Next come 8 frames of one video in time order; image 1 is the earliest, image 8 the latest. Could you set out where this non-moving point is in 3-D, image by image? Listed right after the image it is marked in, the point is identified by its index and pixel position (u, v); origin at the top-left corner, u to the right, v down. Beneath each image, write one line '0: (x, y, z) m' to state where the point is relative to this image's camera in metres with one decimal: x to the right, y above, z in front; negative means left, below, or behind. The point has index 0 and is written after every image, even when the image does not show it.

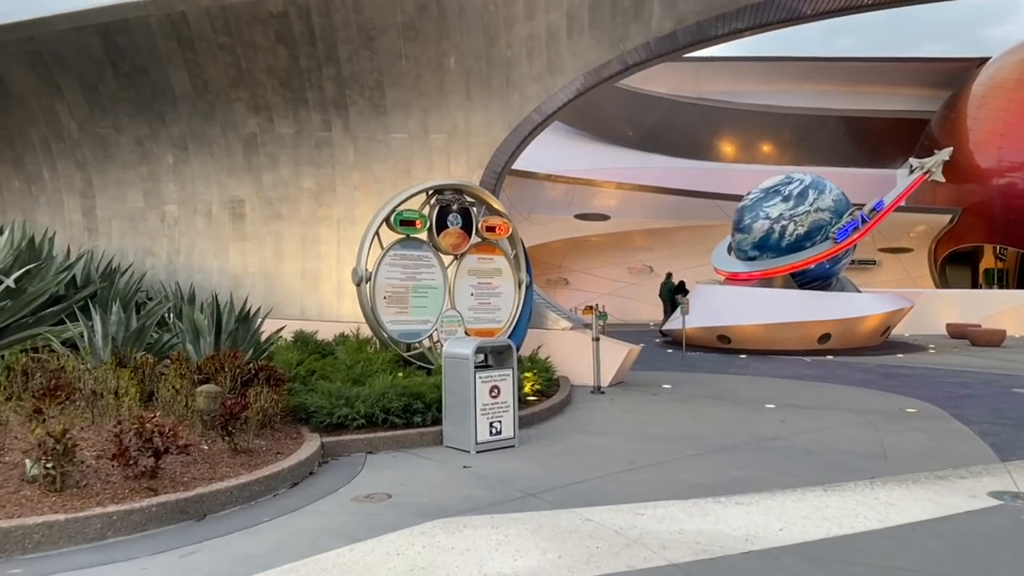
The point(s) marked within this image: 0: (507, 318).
0: (-0.1, -0.4, +9.9) m
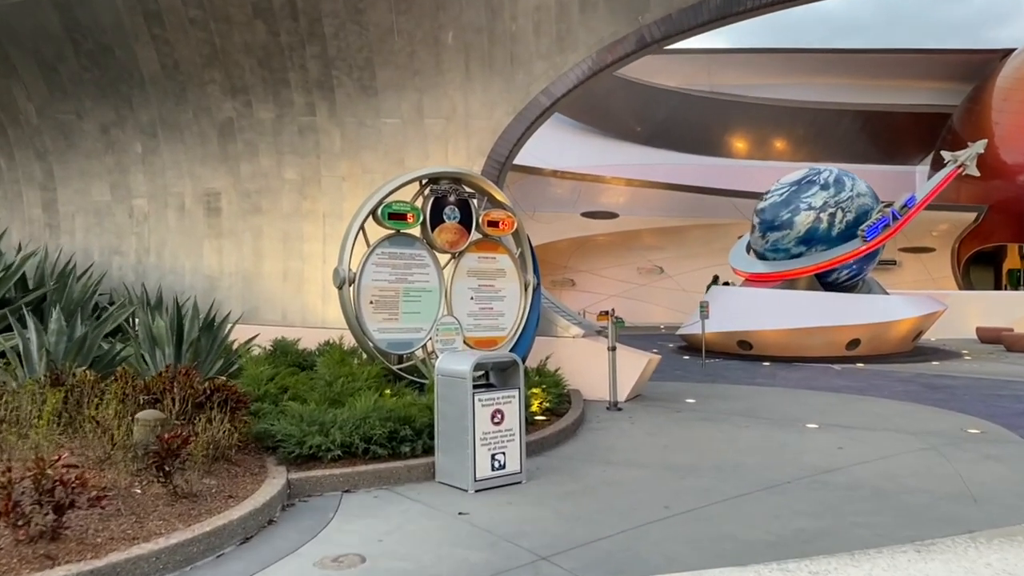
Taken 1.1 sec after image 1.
0: (0.0, -0.4, +8.7) m
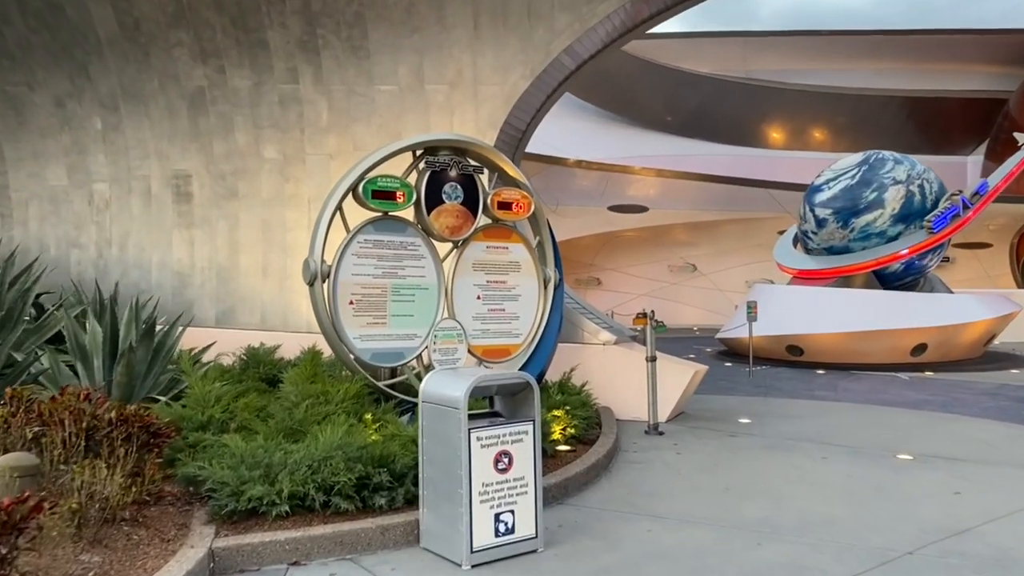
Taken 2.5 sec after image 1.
0: (+0.2, -0.4, +7.1) m
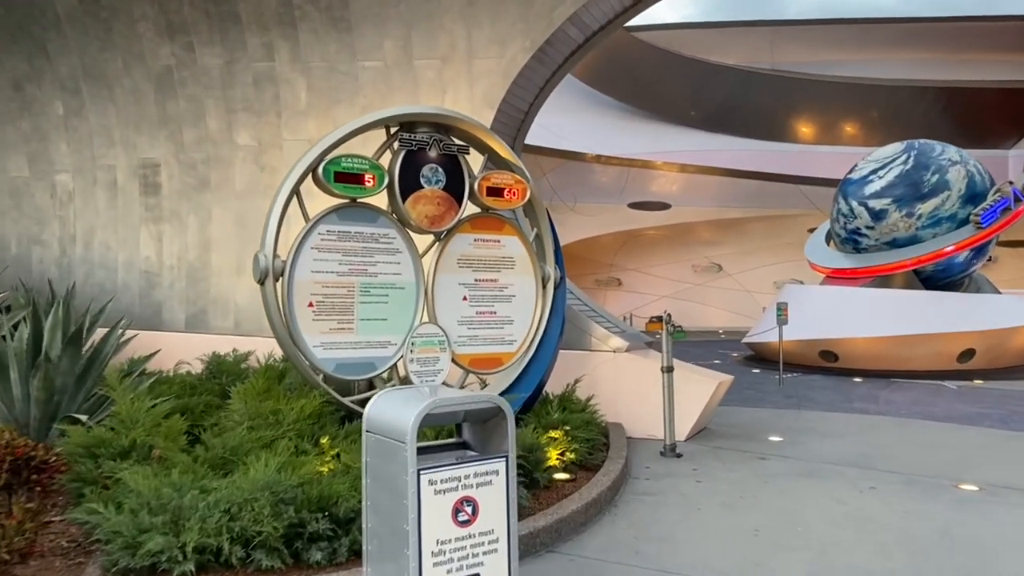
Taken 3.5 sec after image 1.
0: (+0.1, -0.4, +6.2) m
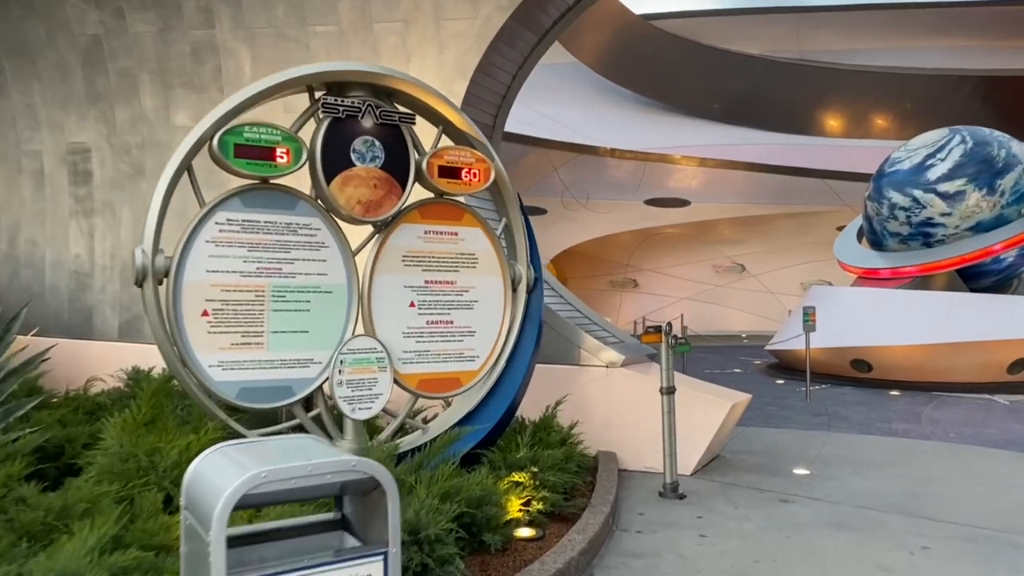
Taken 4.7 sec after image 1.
0: (-0.1, -0.4, +5.0) m
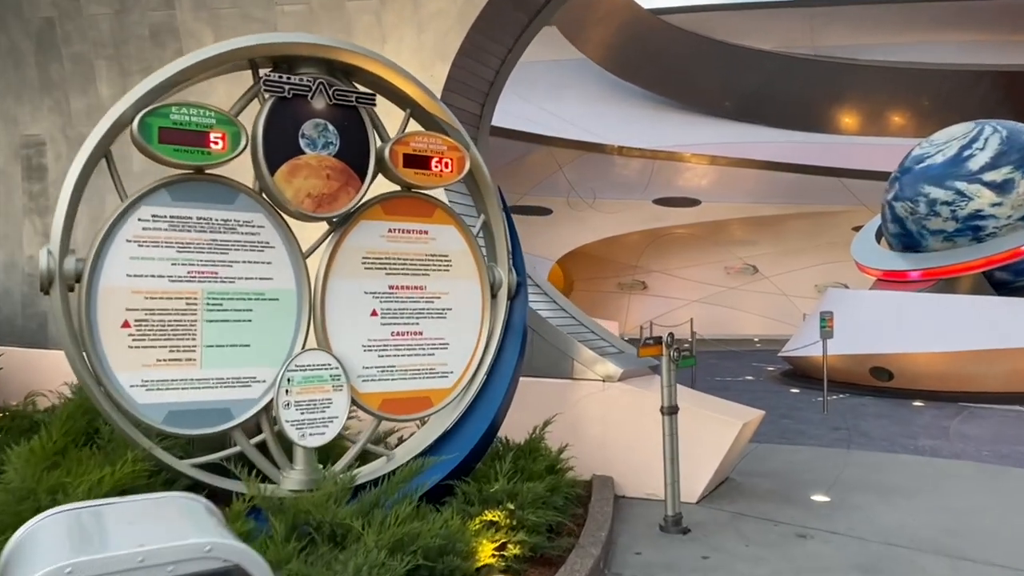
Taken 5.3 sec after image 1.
0: (-0.3, -0.4, +4.4) m
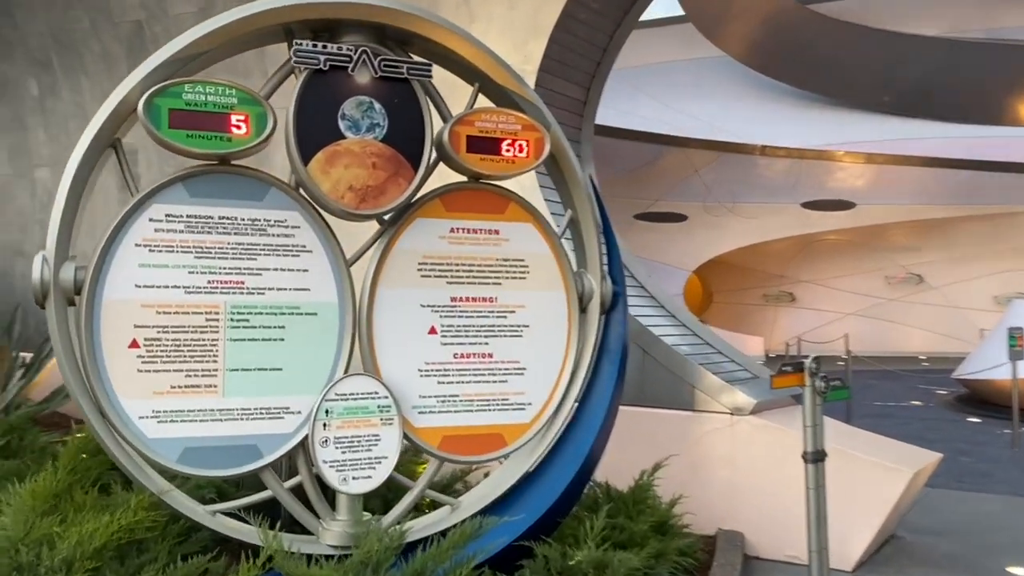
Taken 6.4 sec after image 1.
0: (+0.2, -0.5, +3.5) m
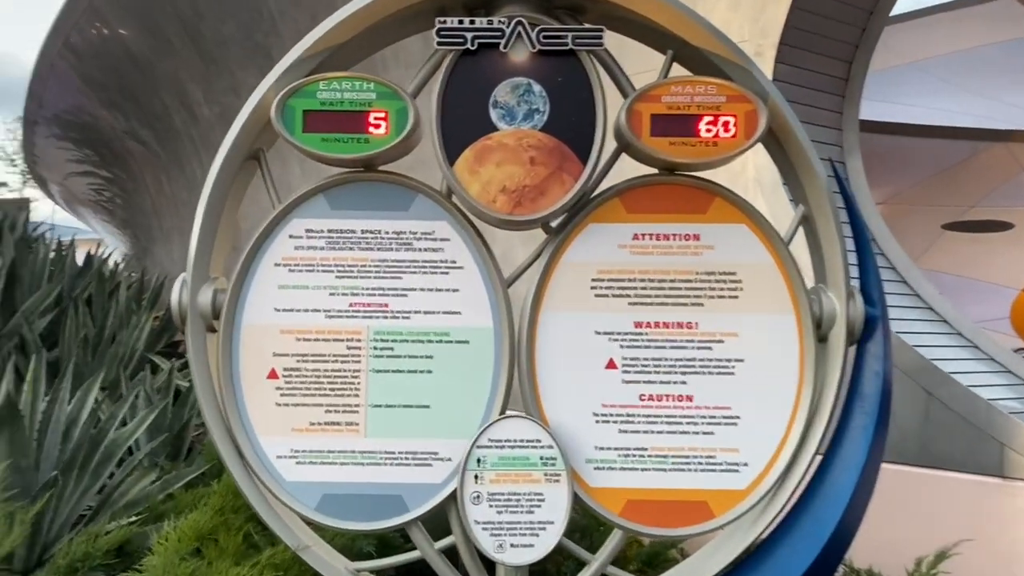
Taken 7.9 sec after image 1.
0: (+0.8, -0.6, +2.7) m
